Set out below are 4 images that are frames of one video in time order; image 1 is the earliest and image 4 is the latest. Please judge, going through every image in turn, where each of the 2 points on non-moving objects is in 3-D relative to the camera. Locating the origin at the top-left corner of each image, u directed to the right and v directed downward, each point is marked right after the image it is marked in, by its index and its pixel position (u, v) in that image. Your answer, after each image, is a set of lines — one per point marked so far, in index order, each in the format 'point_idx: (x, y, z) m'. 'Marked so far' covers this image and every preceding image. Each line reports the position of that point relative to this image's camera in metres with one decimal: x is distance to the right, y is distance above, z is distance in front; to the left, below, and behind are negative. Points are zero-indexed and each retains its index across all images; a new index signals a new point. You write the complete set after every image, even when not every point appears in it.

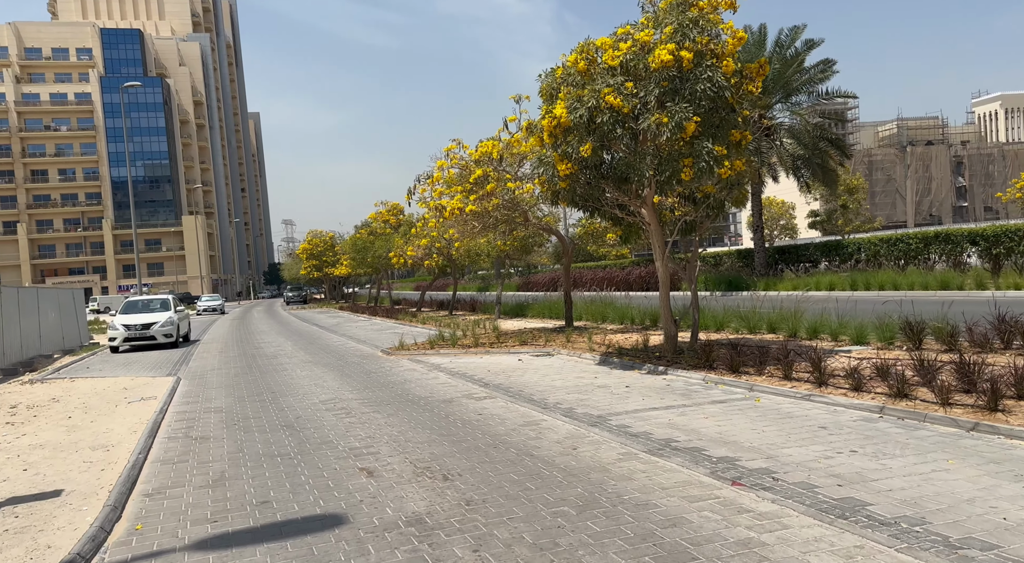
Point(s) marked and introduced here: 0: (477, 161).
0: (-0.8, +2.7, +16.6) m
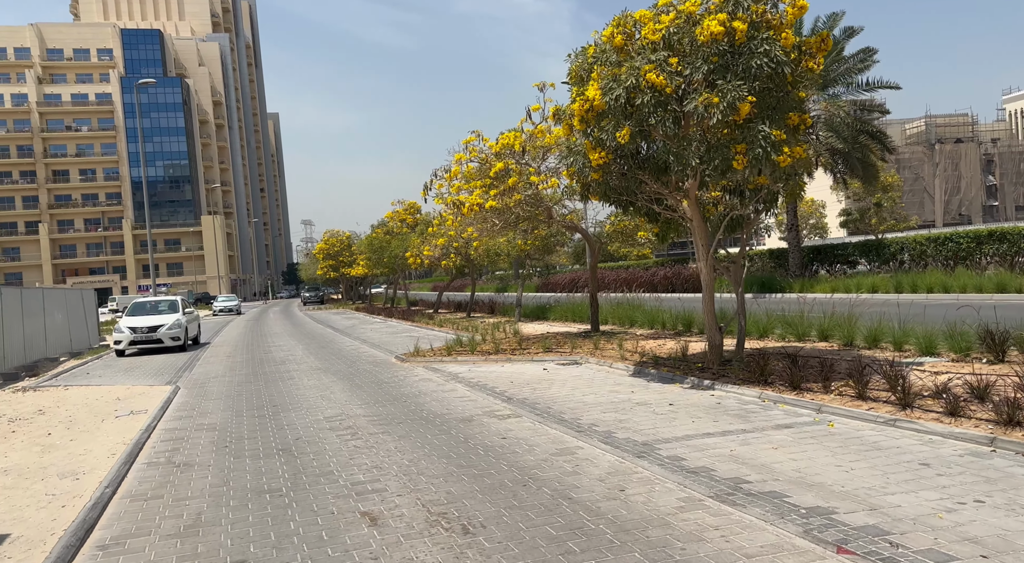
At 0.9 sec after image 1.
0: (-0.3, +2.7, +15.5) m
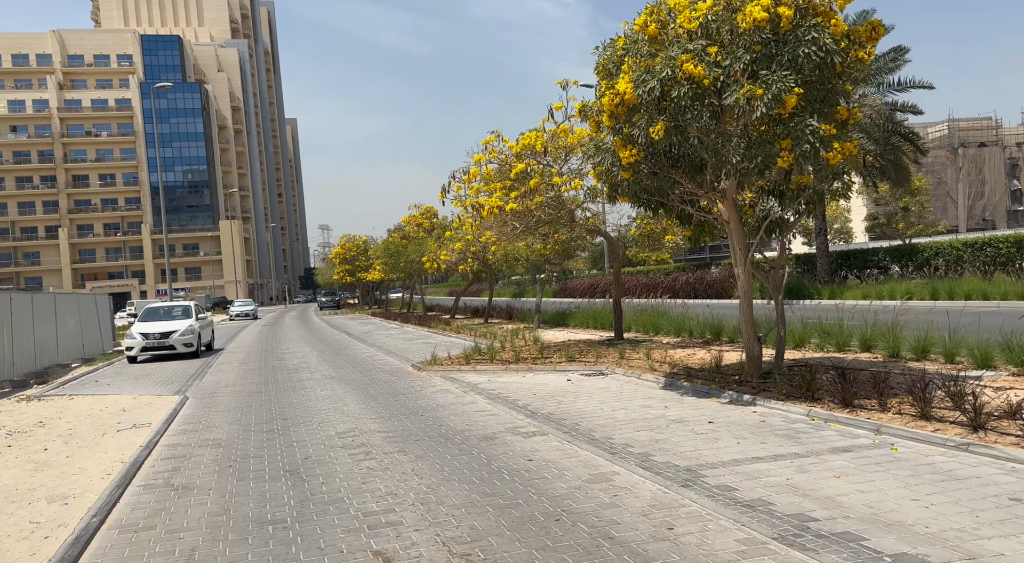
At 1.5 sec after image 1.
0: (+0.1, +2.5, +14.9) m
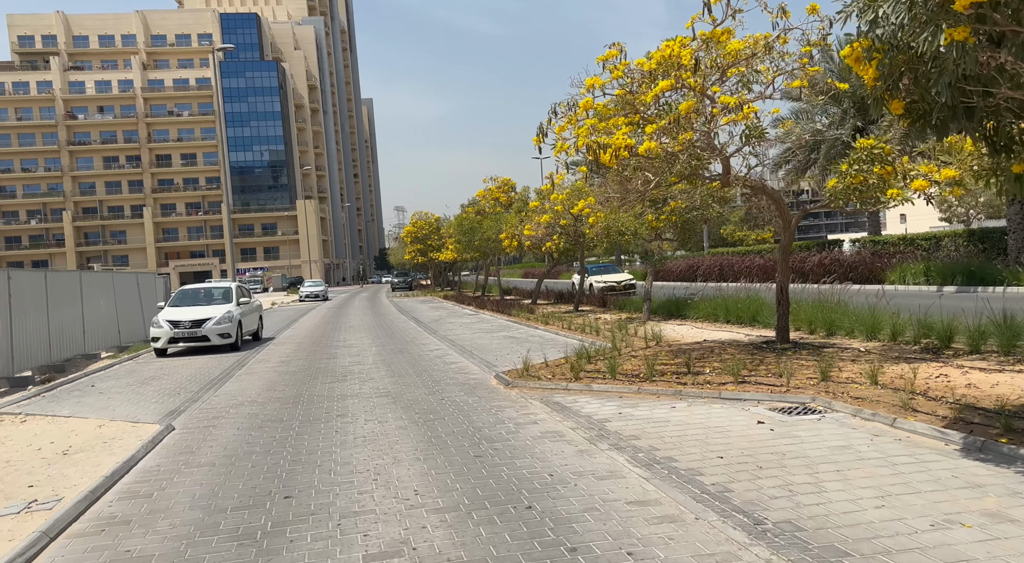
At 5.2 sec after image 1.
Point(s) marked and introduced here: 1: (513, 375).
0: (+1.9, +2.8, +10.2) m
1: (0.0, -1.4, +10.8) m
